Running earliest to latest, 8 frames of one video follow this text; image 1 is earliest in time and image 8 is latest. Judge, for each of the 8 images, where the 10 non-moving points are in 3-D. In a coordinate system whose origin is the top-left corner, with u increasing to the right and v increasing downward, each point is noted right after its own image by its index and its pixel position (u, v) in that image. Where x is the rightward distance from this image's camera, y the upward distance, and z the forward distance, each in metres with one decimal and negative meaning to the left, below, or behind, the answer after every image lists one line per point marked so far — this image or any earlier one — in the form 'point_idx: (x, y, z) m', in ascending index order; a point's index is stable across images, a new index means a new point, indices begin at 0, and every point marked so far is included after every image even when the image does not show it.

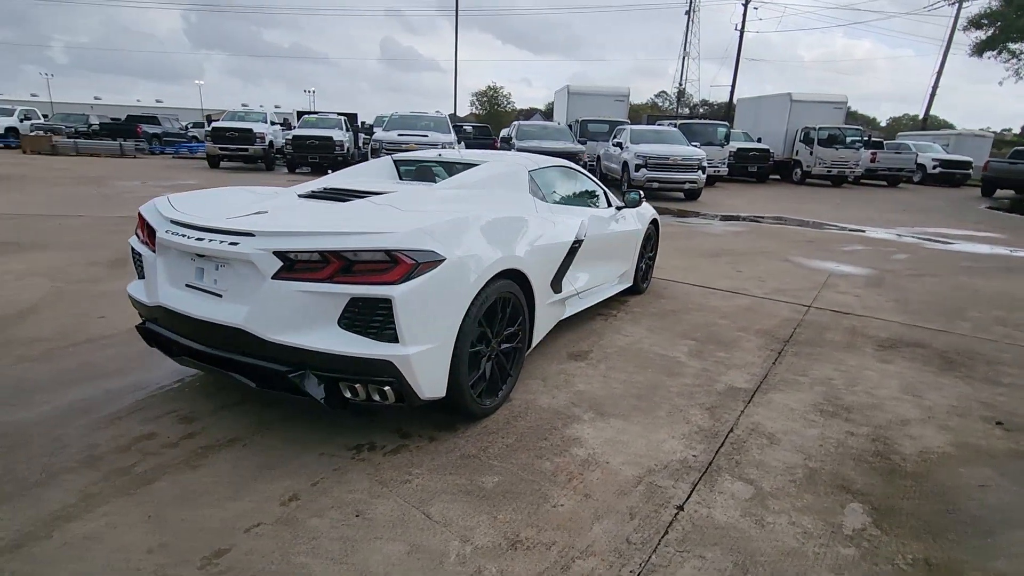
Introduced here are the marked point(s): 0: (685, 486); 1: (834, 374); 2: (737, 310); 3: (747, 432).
0: (+0.9, -1.0, +2.8) m
1: (+2.5, -0.7, +4.2) m
2: (+2.4, -0.3, +5.9) m
3: (+1.5, -0.9, +3.3) m
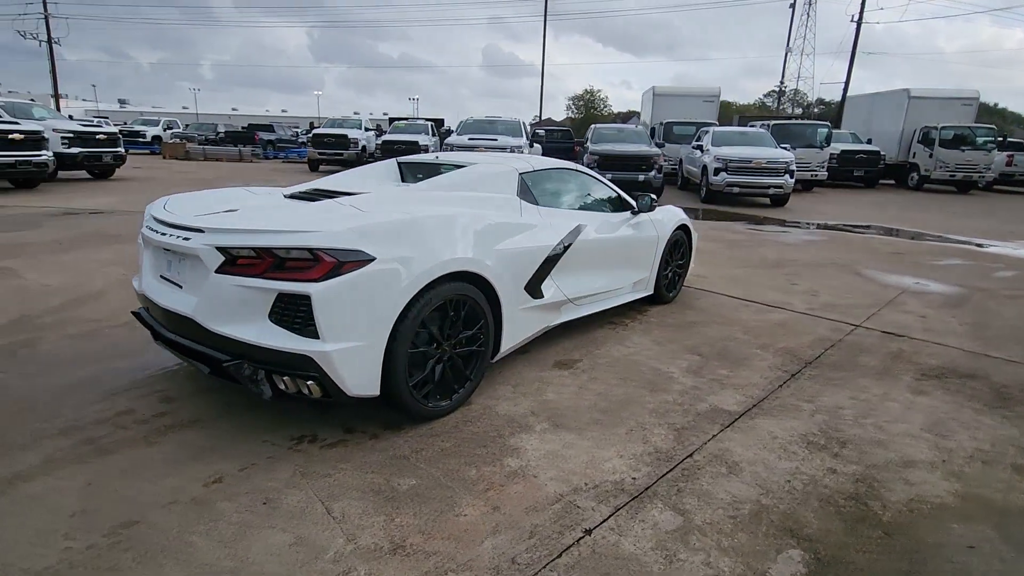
0: (+0.4, -1.1, +2.6) m
1: (+2.3, -0.8, +3.8) m
2: (+2.5, -0.4, +5.4) m
3: (+1.1, -1.0, +3.0) m
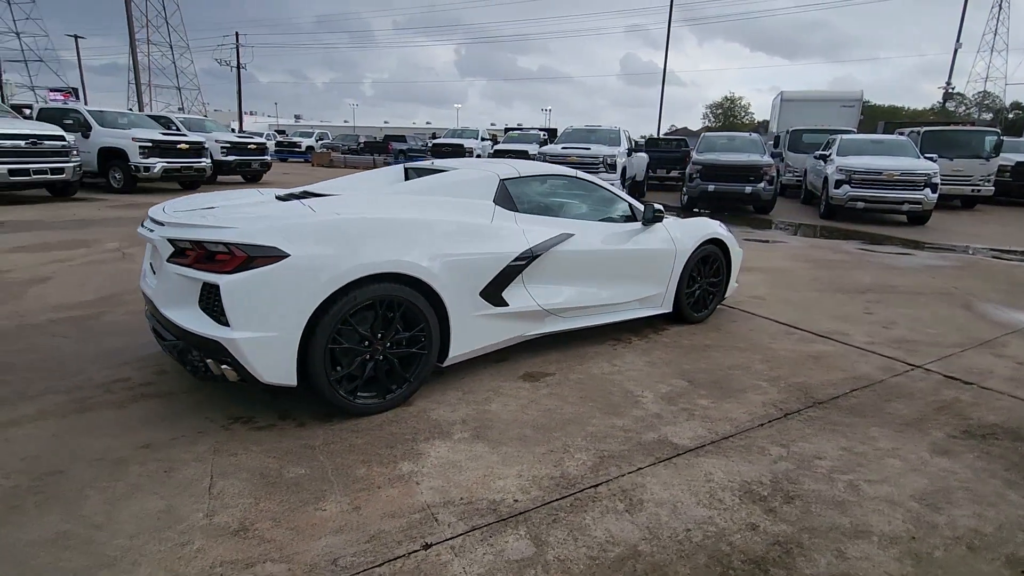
0: (-0.2, -1.1, +2.5) m
1: (+1.9, -1.0, +3.2) m
2: (+2.5, -0.6, +4.7) m
3: (+0.5, -1.0, +2.7) m
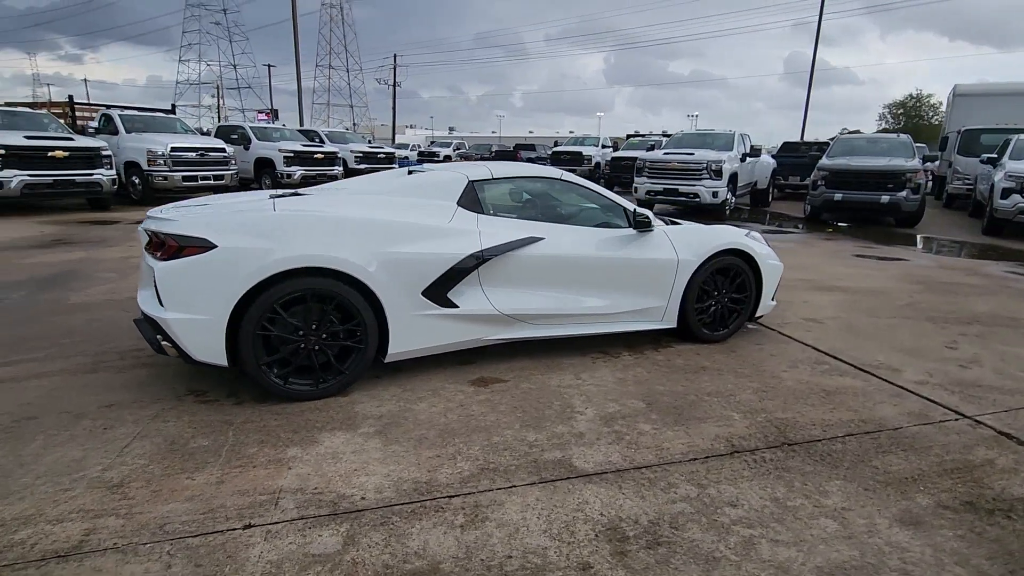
0: (-1.0, -1.1, +2.5) m
1: (+1.2, -1.1, +2.7) m
2: (+2.2, -0.8, +4.0) m
3: (-0.2, -1.1, +2.6) m
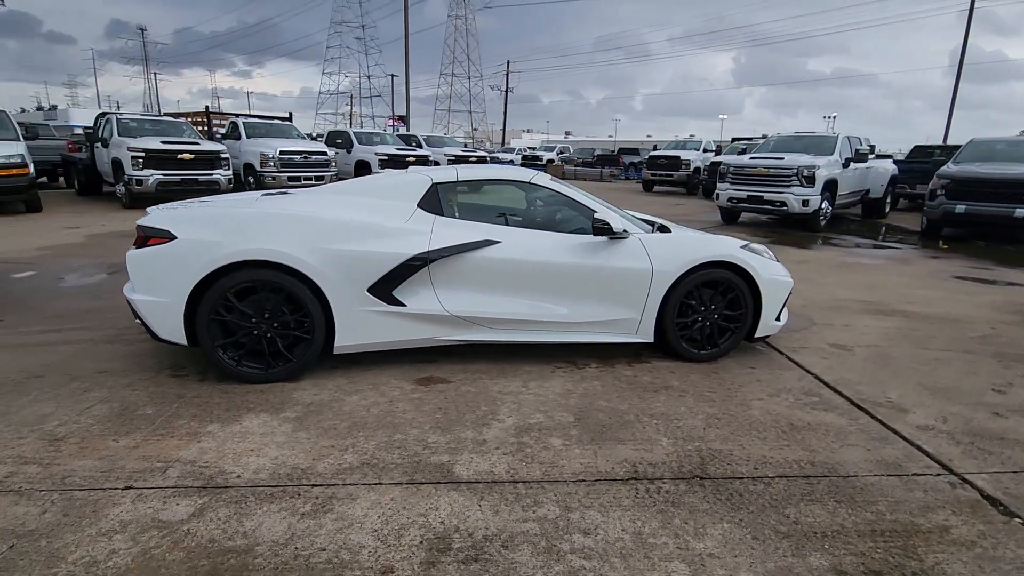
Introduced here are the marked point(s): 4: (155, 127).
0: (-1.8, -1.0, +2.8) m
1: (+0.5, -1.1, +2.5) m
2: (+1.7, -0.9, +3.6) m
3: (-1.0, -1.0, +2.7) m
4: (-10.8, +4.9, +16.2) m
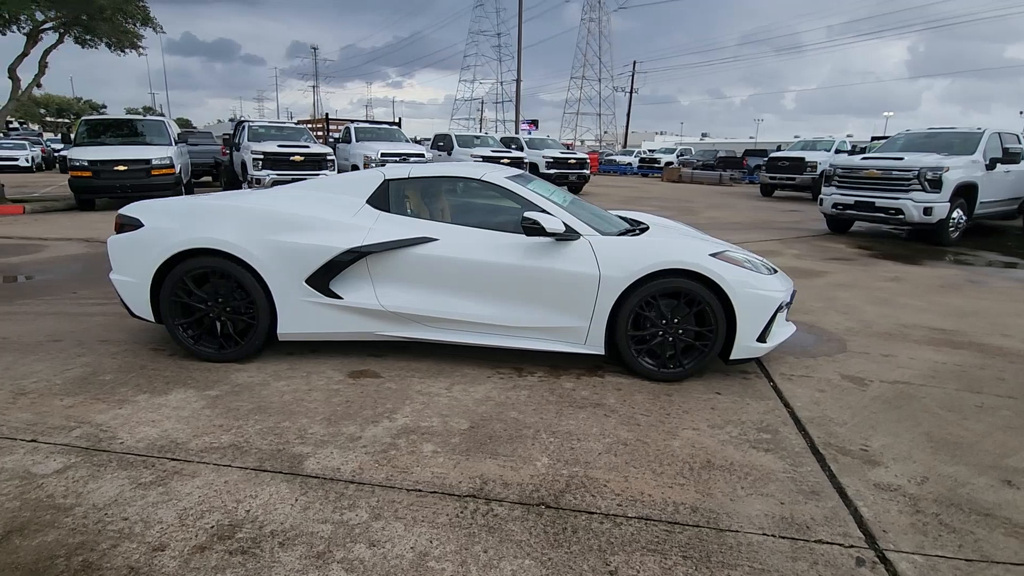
0: (-2.6, -0.9, +3.1) m
1: (-0.5, -1.1, +2.3) m
2: (+1.0, -1.0, +3.1) m
3: (-1.8, -1.0, +2.8) m
4: (-8.0, +5.3, +18.2) m
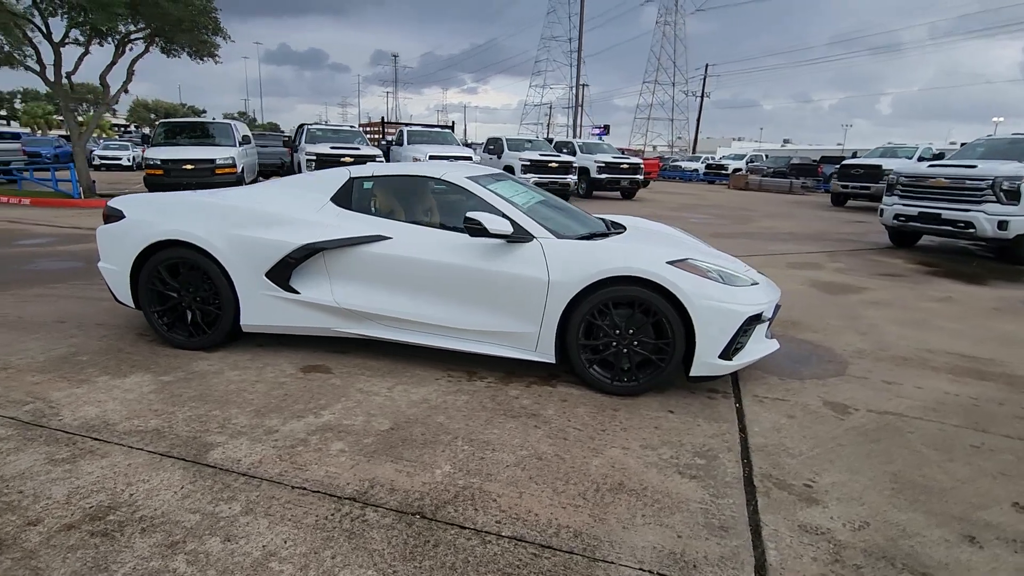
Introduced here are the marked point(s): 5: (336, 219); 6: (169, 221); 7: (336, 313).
0: (-3.1, -0.8, +3.3) m
1: (-1.1, -1.1, +2.3) m
2: (+0.4, -1.0, +2.9) m
3: (-2.4, -0.9, +3.0) m
4: (-6.3, +5.5, +19.0) m
5: (-1.4, +0.5, +4.2) m
6: (-2.7, +0.5, +4.3) m
7: (-1.4, -0.2, +4.2) m
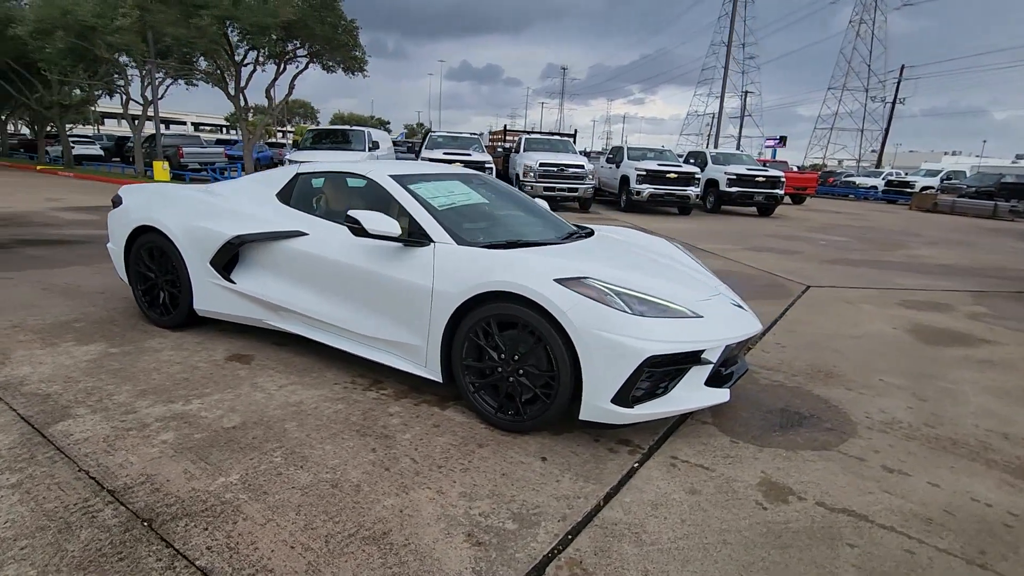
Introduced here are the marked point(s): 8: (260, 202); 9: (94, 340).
0: (-3.9, -0.6, +3.9) m
1: (-2.3, -1.0, +2.3) m
2: (-0.6, -1.1, +2.5) m
3: (-3.3, -0.7, +3.3) m
4: (-2.2, +5.4, +19.9) m
5: (-1.9, +0.6, +4.3) m
6: (-3.2, +0.7, +4.7) m
7: (-2.0, -0.1, +4.3) m
8: (-2.1, +0.7, +4.4) m
9: (-3.5, -0.4, +4.5) m
